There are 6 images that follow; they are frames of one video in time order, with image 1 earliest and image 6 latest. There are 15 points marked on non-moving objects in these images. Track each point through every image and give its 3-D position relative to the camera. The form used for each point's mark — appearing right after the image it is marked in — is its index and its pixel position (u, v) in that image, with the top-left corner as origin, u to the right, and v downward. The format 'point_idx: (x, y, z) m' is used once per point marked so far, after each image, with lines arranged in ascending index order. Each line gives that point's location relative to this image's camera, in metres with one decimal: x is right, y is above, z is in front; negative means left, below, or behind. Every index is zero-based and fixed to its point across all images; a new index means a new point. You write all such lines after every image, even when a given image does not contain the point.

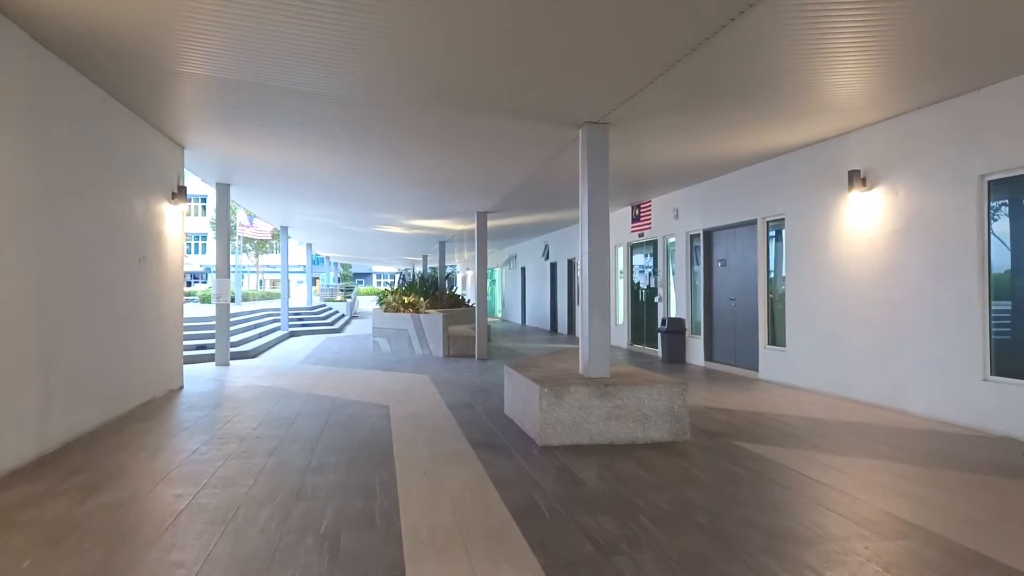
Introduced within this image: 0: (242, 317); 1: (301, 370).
0: (-5.7, -0.6, +14.8) m
1: (-2.7, -1.0, +8.8) m
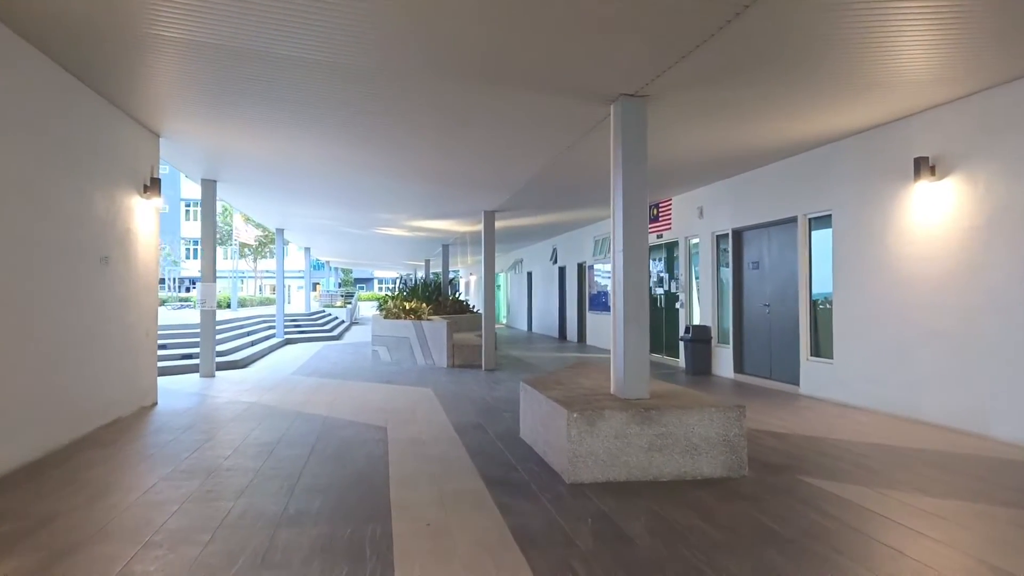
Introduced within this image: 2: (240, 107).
0: (-5.6, -0.7, +14.1) m
1: (-2.5, -1.1, +8.1) m
2: (-2.1, +1.4, +5.5) m
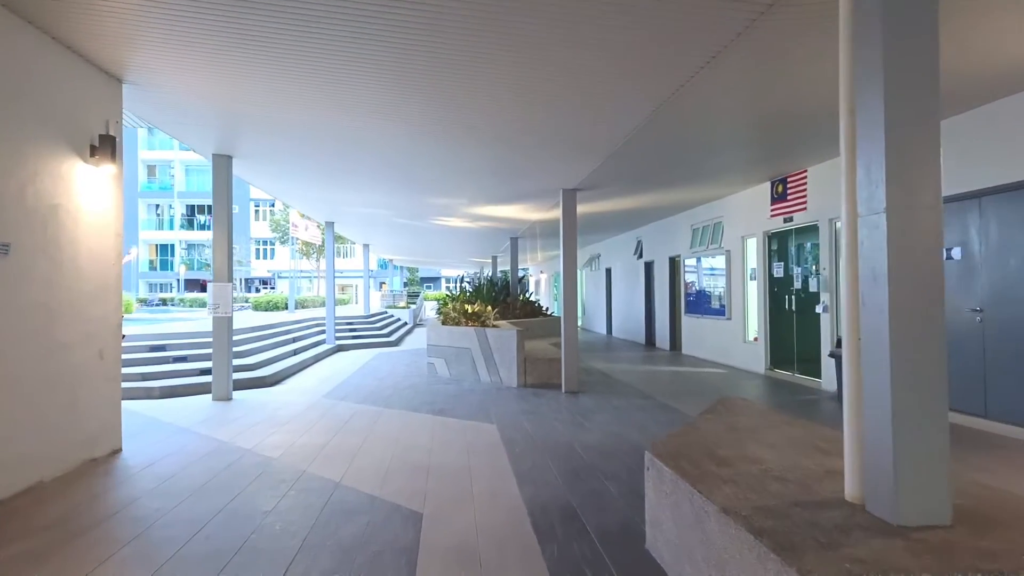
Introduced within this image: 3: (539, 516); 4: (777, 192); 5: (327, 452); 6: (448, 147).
0: (-4.2, -0.7, +12.6) m
1: (-1.7, -1.1, +6.3) m
2: (-1.6, +1.4, +3.7) m
3: (+0.1, -1.0, +3.1) m
4: (+3.1, +1.1, +8.2) m
5: (-1.2, -1.0, +4.4) m
6: (-0.6, +1.3, +6.6) m
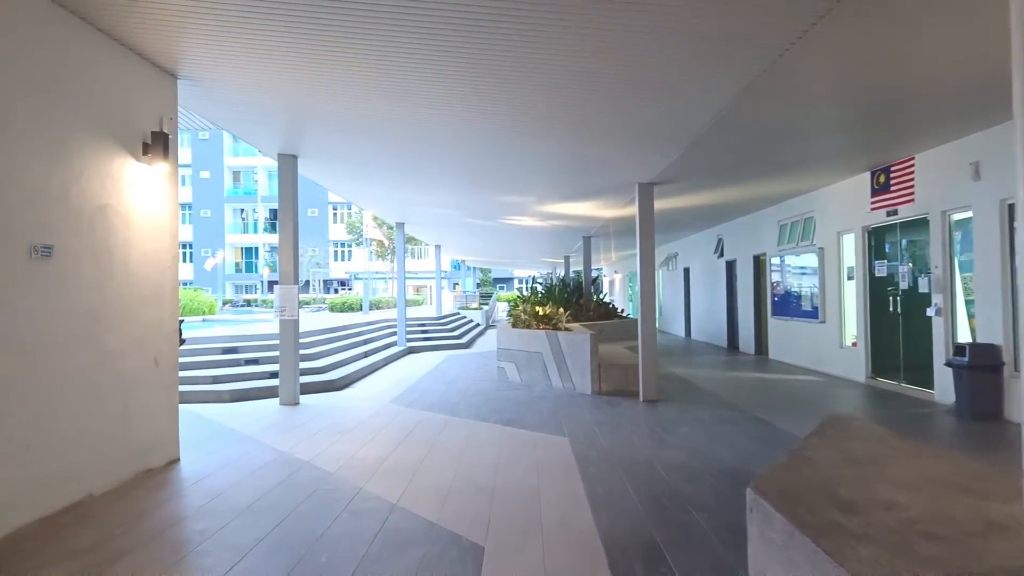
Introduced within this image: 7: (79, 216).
0: (-2.9, -0.7, +12.5) m
1: (-1.1, -1.1, +6.1) m
2: (-1.2, +1.4, +3.5) m
3: (+0.4, -1.0, +2.7) m
4: (+3.9, +1.1, +7.4) m
5: (-0.8, -1.1, +4.2) m
6: (0.0, +1.3, +6.2) m
7: (-2.1, +0.4, +3.5) m
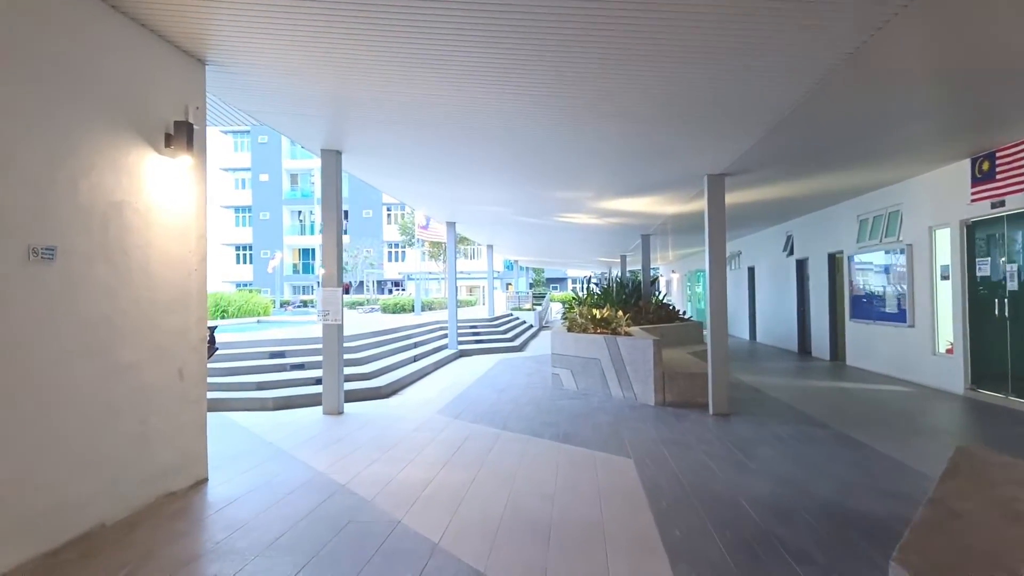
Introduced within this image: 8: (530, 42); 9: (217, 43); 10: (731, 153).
0: (-1.9, -0.8, +12.2) m
1: (-0.6, -1.1, +5.7) m
2: (-1.0, +1.3, +3.0) m
3: (+0.6, -1.1, +2.2) m
4: (+4.4, +1.1, +6.6) m
5: (-0.4, -1.1, +3.7) m
6: (+0.5, +1.3, +5.7) m
7: (-1.9, +0.3, +3.1) m
8: (+0.1, +1.3, +3.8) m
9: (-1.6, +1.3, +3.7) m
10: (+2.0, +1.2, +6.2) m
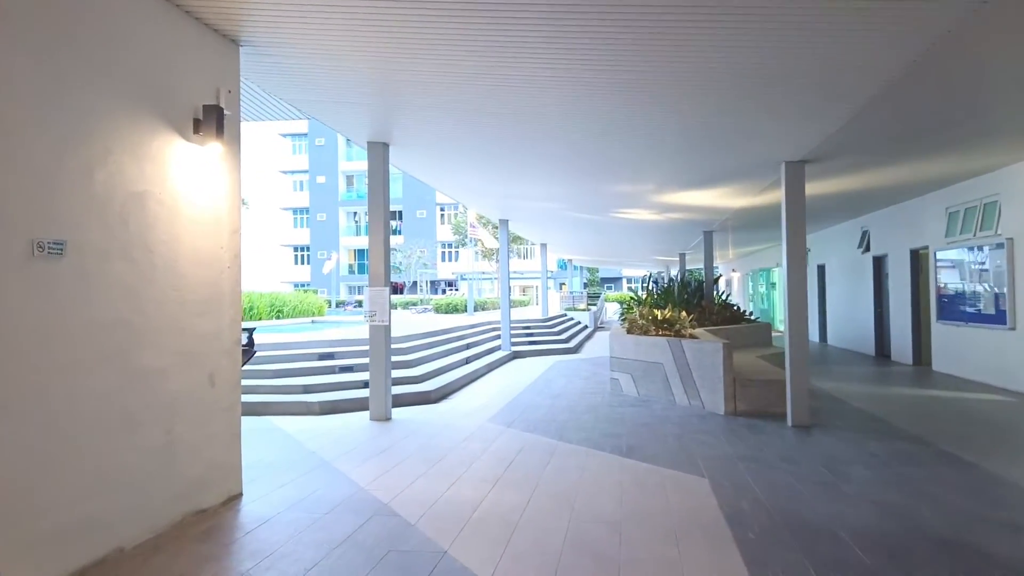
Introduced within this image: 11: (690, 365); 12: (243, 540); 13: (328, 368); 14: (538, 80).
0: (-1.0, -0.7, +11.9) m
1: (-0.2, -1.1, +5.3) m
2: (-0.8, +1.3, +2.7) m
3: (+0.8, -1.0, +1.7) m
4: (+4.9, +1.1, +5.8) m
5: (-0.2, -1.1, +3.3) m
6: (+0.9, +1.3, +5.2) m
7: (-1.6, +0.3, +2.8) m
8: (+0.4, +1.3, +3.4) m
9: (-1.3, +1.3, +3.4) m
10: (+2.4, +1.2, +5.6) m
11: (+1.7, -0.7, +6.8) m
12: (-1.2, -1.1, +3.0) m
13: (-2.1, -0.9, +8.0) m
14: (+0.2, +1.3, +4.4) m
